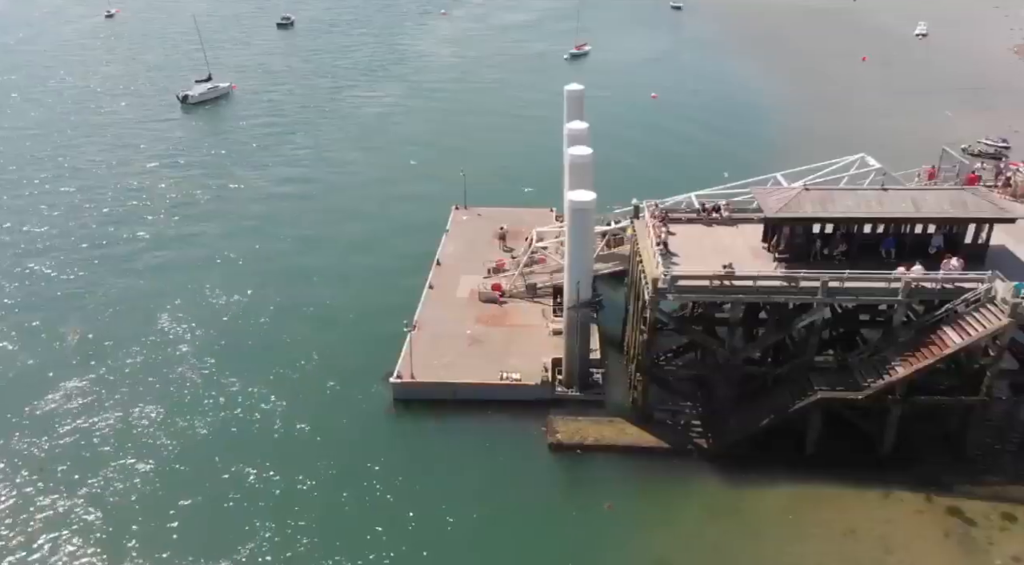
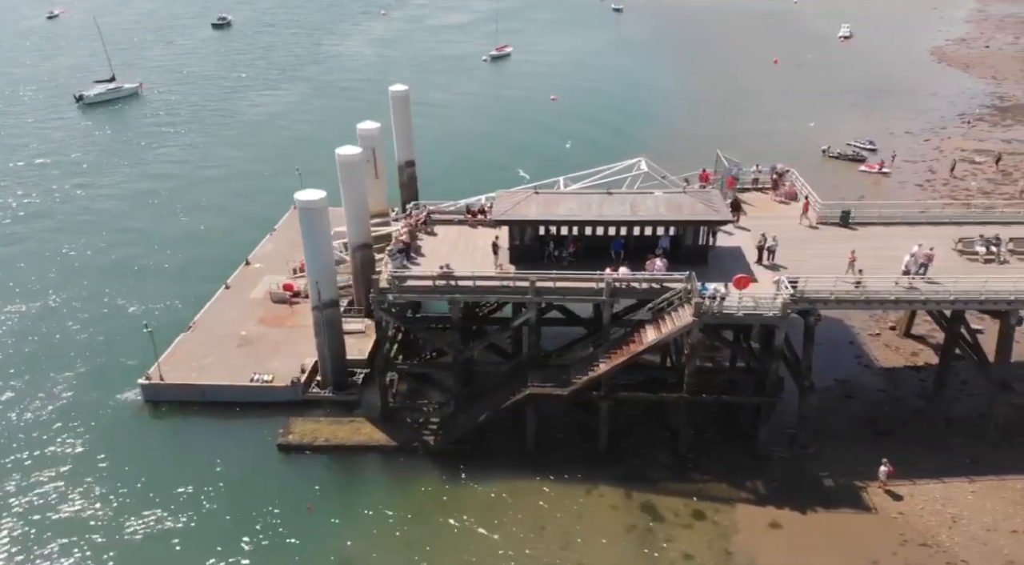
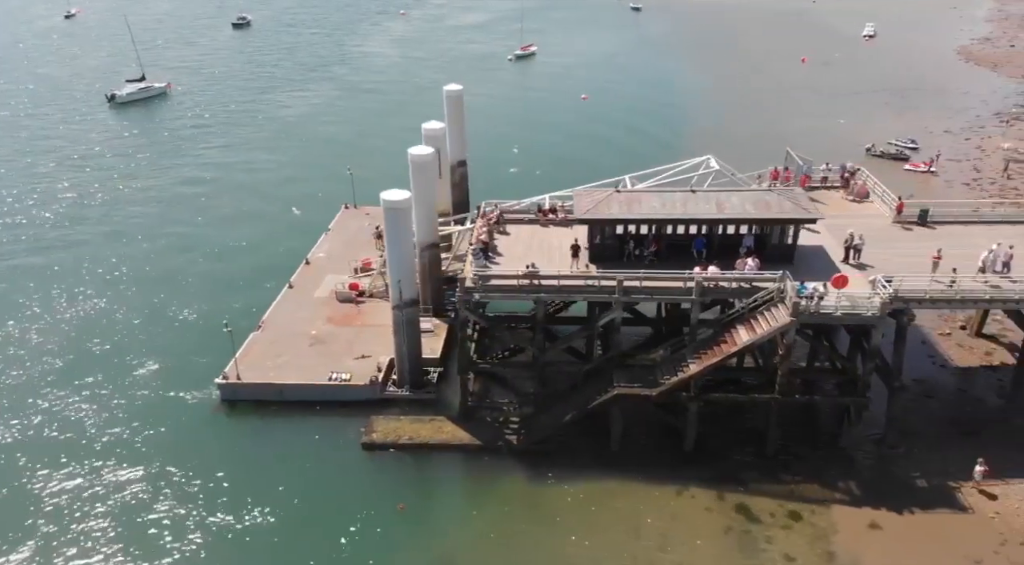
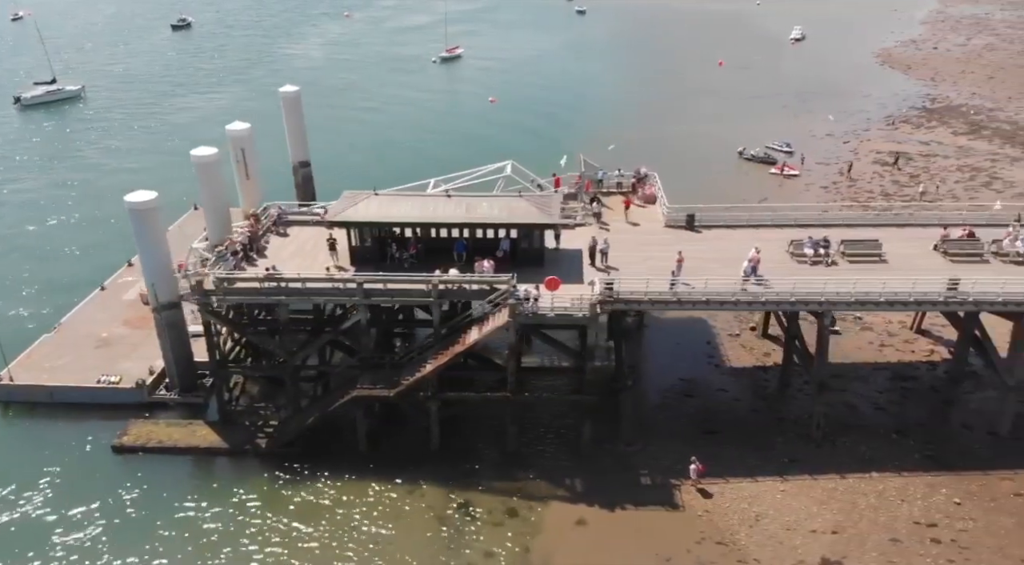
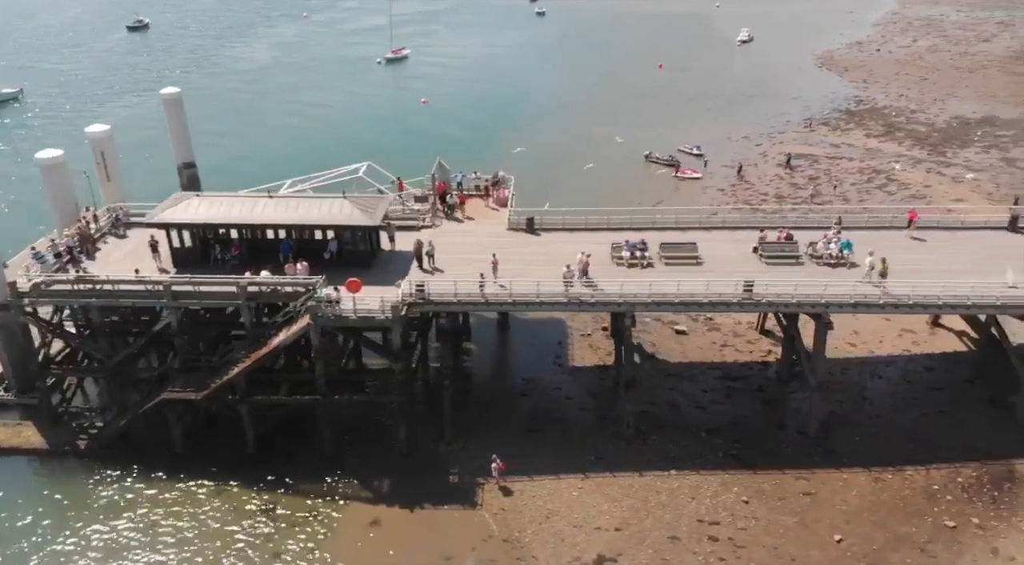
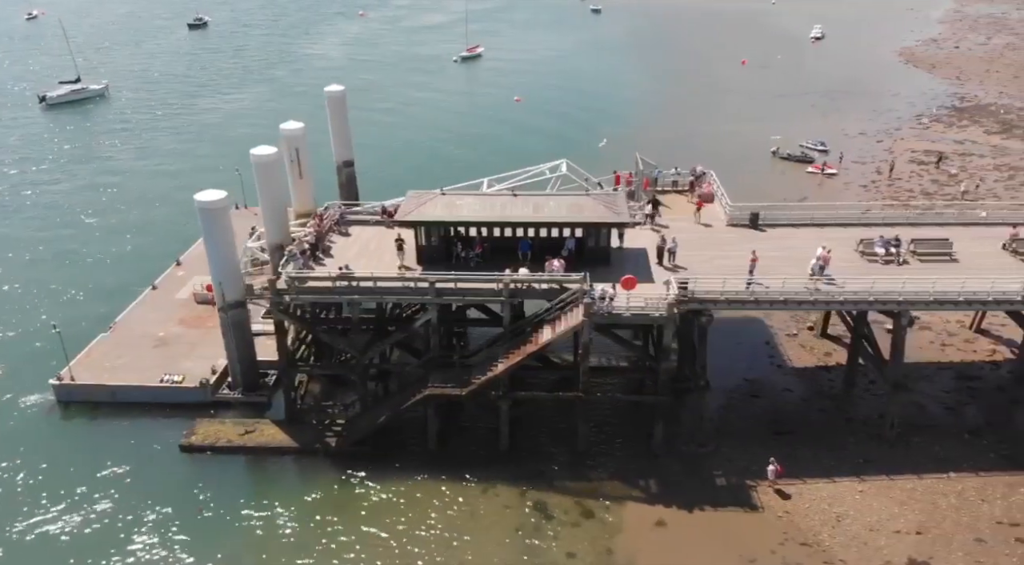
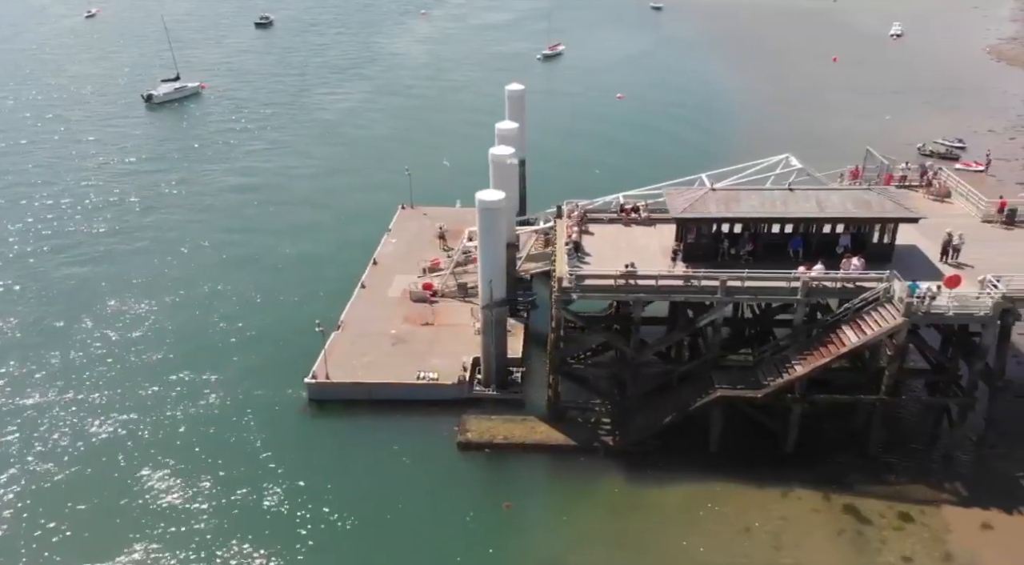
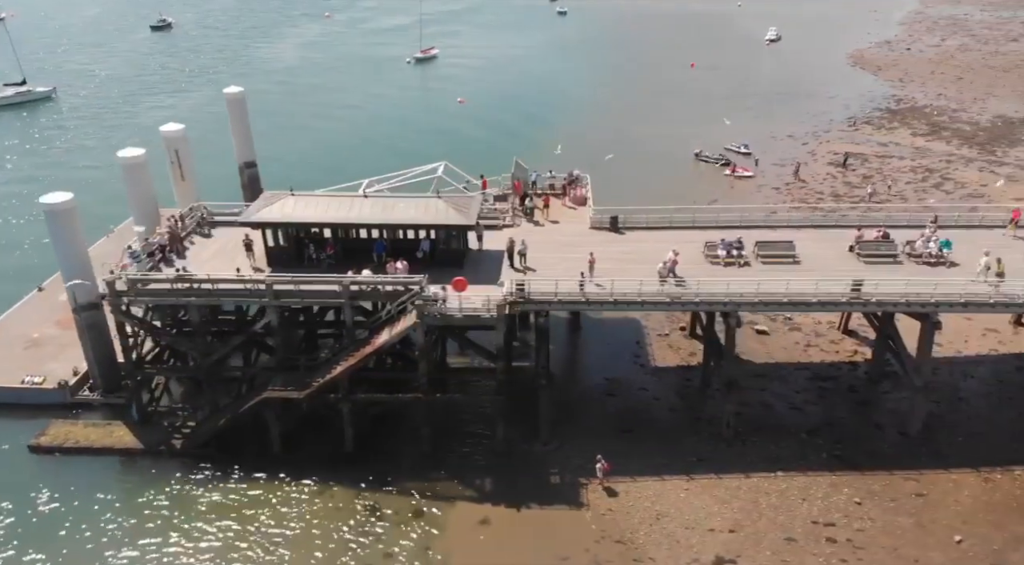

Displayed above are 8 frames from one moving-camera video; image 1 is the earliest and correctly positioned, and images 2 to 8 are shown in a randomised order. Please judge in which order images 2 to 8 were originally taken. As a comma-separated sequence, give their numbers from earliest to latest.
7, 3, 2, 6, 4, 8, 5
